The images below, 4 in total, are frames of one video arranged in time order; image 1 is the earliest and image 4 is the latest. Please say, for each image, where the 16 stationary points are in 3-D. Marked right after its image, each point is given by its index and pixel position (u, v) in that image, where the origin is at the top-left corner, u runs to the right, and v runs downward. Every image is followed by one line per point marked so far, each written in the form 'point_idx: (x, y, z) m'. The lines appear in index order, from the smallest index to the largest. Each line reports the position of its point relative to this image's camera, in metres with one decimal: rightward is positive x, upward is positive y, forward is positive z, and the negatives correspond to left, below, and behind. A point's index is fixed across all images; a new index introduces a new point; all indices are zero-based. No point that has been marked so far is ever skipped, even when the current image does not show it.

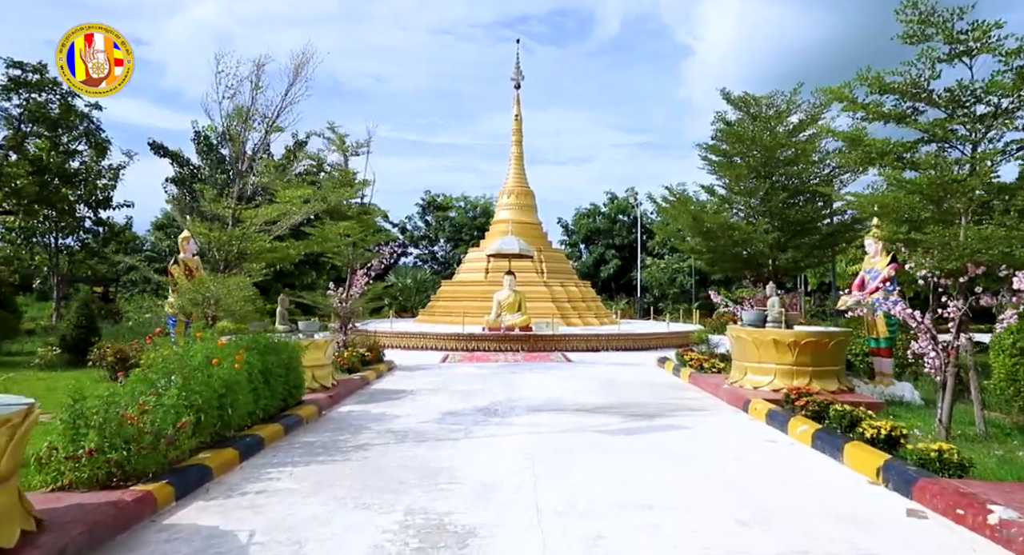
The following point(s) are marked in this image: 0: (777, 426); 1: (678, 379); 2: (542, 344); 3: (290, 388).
0: (+2.4, -1.4, +5.9) m
1: (+2.4, -1.5, +9.4) m
2: (+0.6, -1.5, +14.1) m
3: (-2.3, -1.1, +6.5) m
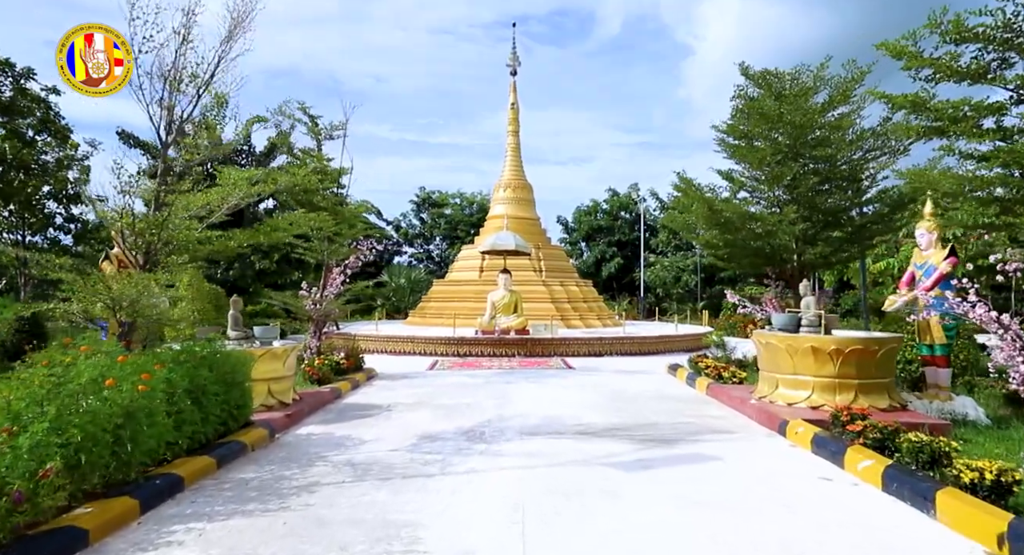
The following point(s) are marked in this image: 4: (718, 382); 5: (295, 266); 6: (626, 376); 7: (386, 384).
0: (+2.3, -1.3, +4.7) m
1: (+2.3, -1.5, +8.3) m
2: (+0.5, -1.4, +13.0) m
3: (-2.3, -1.1, +5.4) m
4: (+2.6, -1.3, +8.2) m
5: (-5.9, +0.7, +18.9) m
6: (+1.8, -1.6, +10.1) m
7: (-1.8, -1.6, +9.3) m
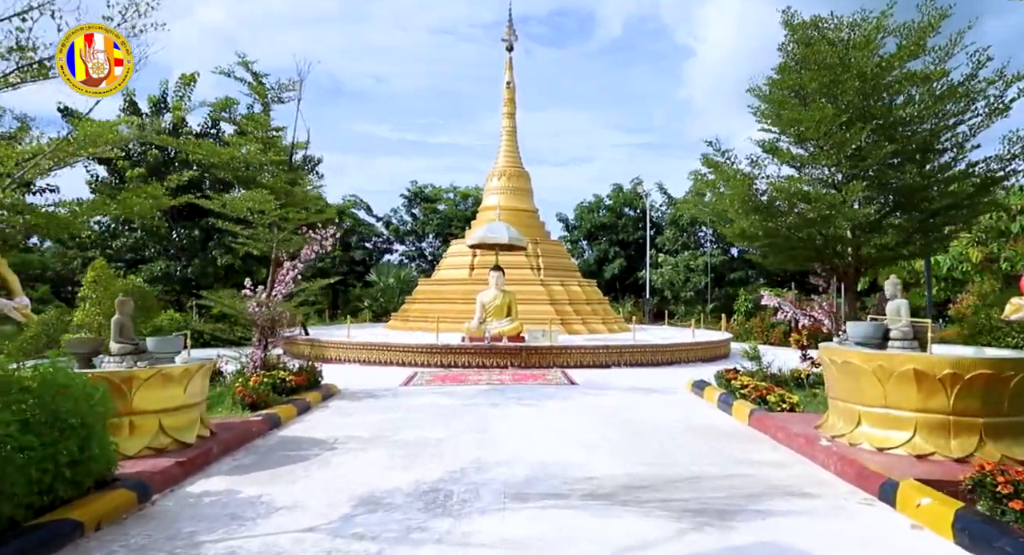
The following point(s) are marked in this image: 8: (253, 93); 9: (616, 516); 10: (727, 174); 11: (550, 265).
0: (+2.2, -1.3, +2.9) m
1: (+2.2, -1.4, +6.5) m
2: (+0.4, -1.4, +11.2) m
3: (-2.5, -1.0, +3.6) m
4: (+2.5, -1.3, +6.4) m
5: (-6.0, +0.7, +17.1) m
6: (+1.7, -1.5, +8.3) m
7: (-2.0, -1.5, +7.6) m
8: (-3.1, +2.2, +7.7) m
9: (+0.6, -1.4, +3.7) m
10: (+2.6, +1.2, +7.6) m
11: (+0.9, +0.3, +14.8) m
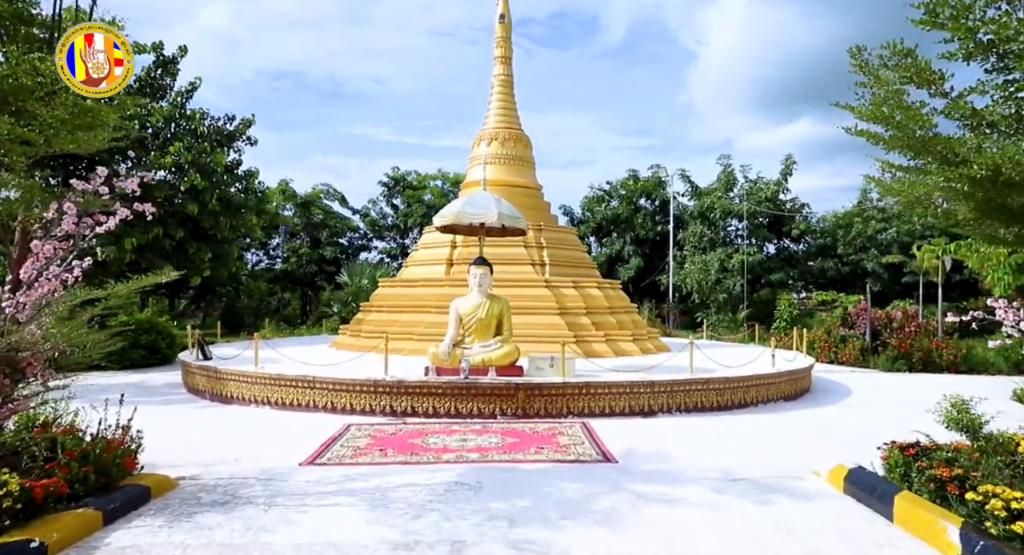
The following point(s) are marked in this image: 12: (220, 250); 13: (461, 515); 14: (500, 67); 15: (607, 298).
0: (+2.1, -1.2, -1.1) m
1: (+2.1, -1.4, +2.4) m
2: (+0.3, -1.4, +7.1) m
3: (-2.6, -1.0, -0.5) m
4: (+2.4, -1.3, +2.3) m
5: (-6.1, +0.7, +13.0) m
6: (+1.6, -1.5, +4.2) m
7: (-2.1, -1.5, +3.5) m
8: (-3.2, +2.3, +3.7) m
9: (+0.5, -1.3, -0.4) m
10: (+2.5, +1.3, +3.5) m
11: (+0.8, +0.3, +10.7) m
12: (-5.9, +0.6, +13.1) m
13: (-0.3, -1.5, +4.0) m
14: (-0.2, +4.0, +12.1) m
15: (+1.6, -0.3, +10.6) m
